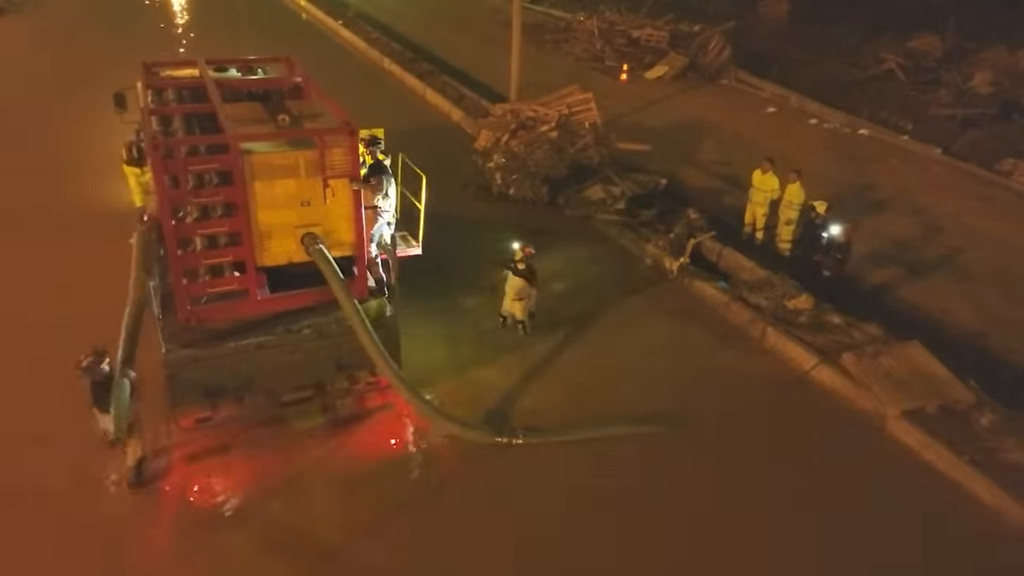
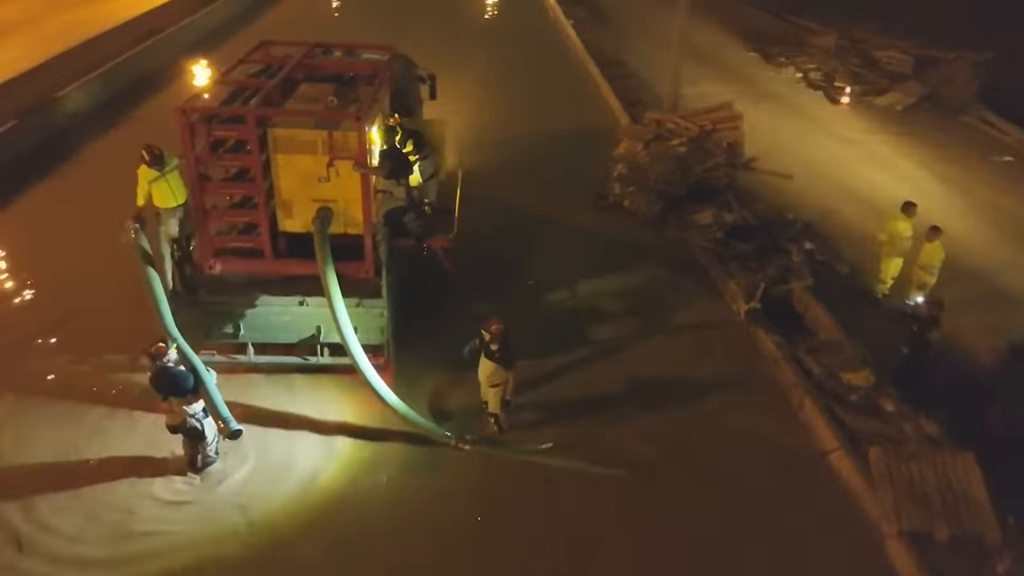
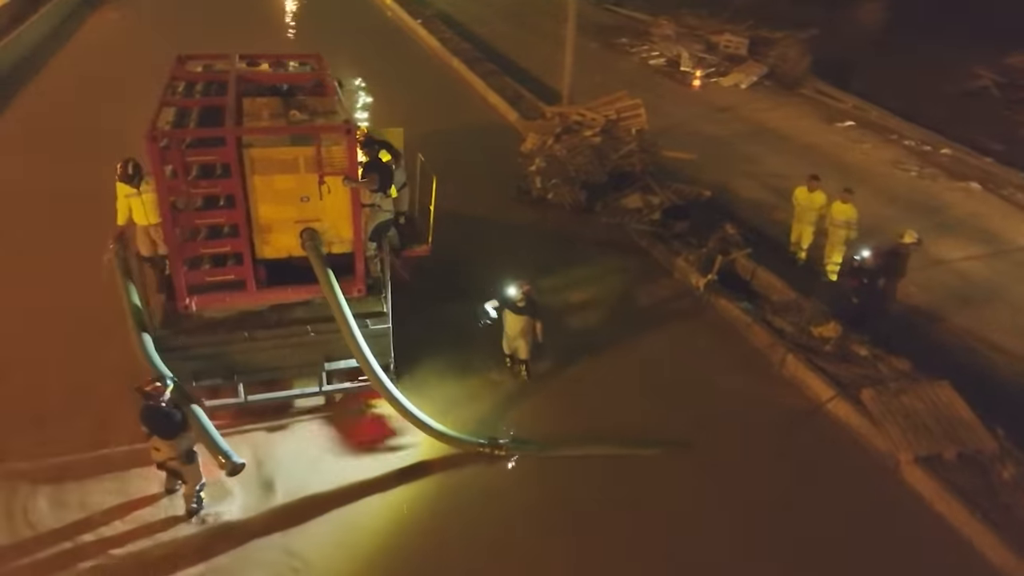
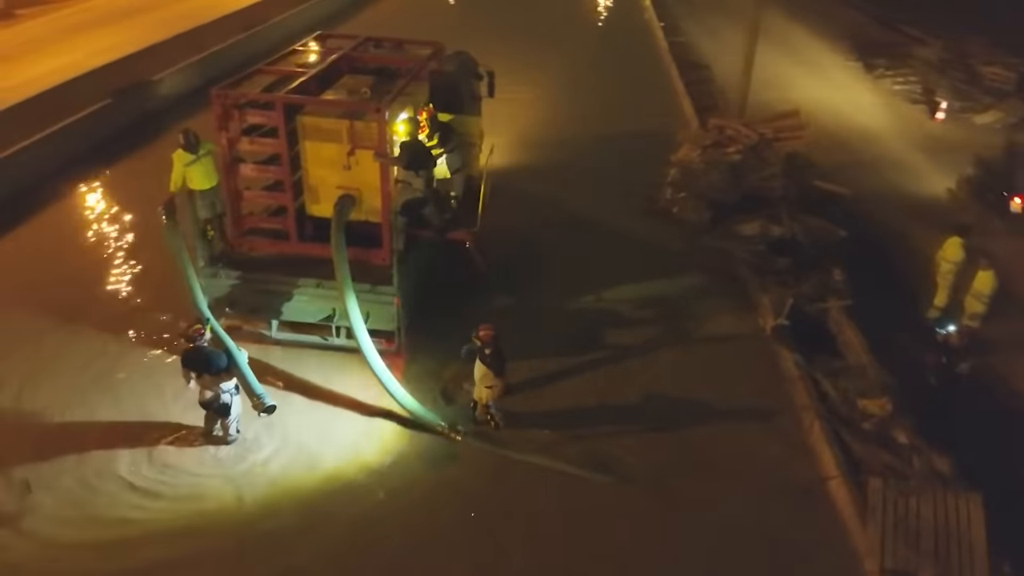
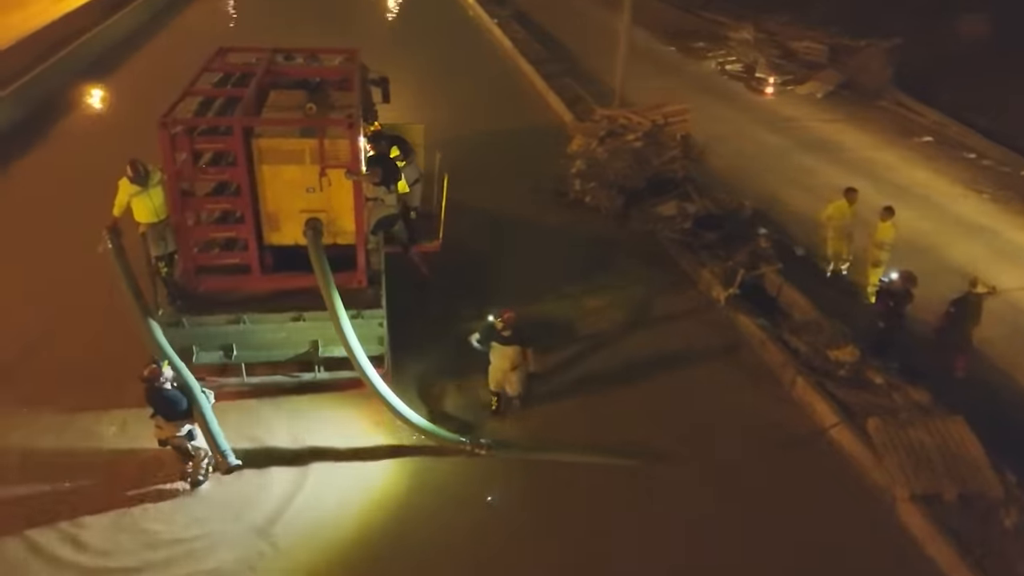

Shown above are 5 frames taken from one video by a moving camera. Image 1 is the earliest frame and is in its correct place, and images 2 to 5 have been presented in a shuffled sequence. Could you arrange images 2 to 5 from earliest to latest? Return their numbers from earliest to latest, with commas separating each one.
3, 5, 2, 4
